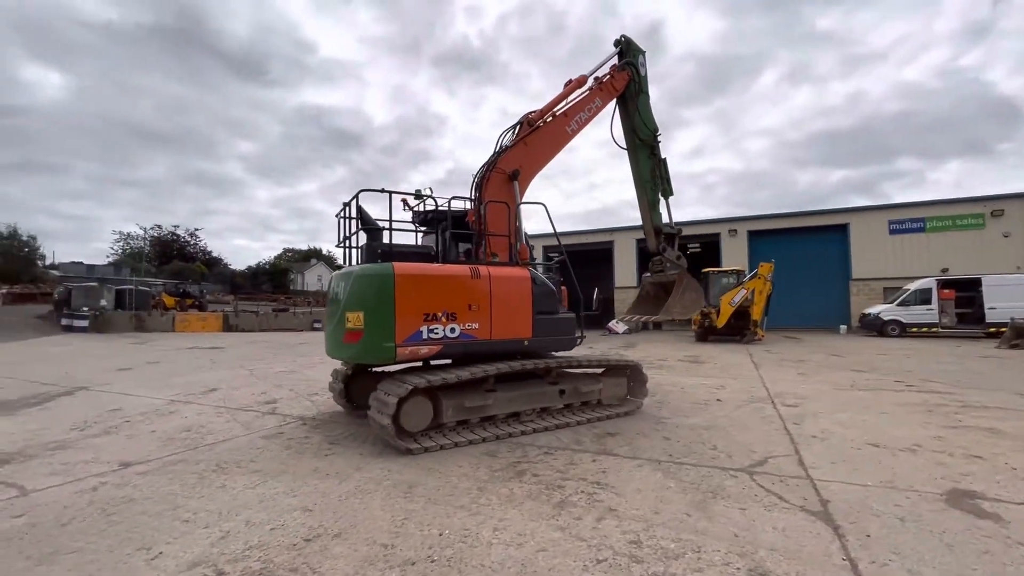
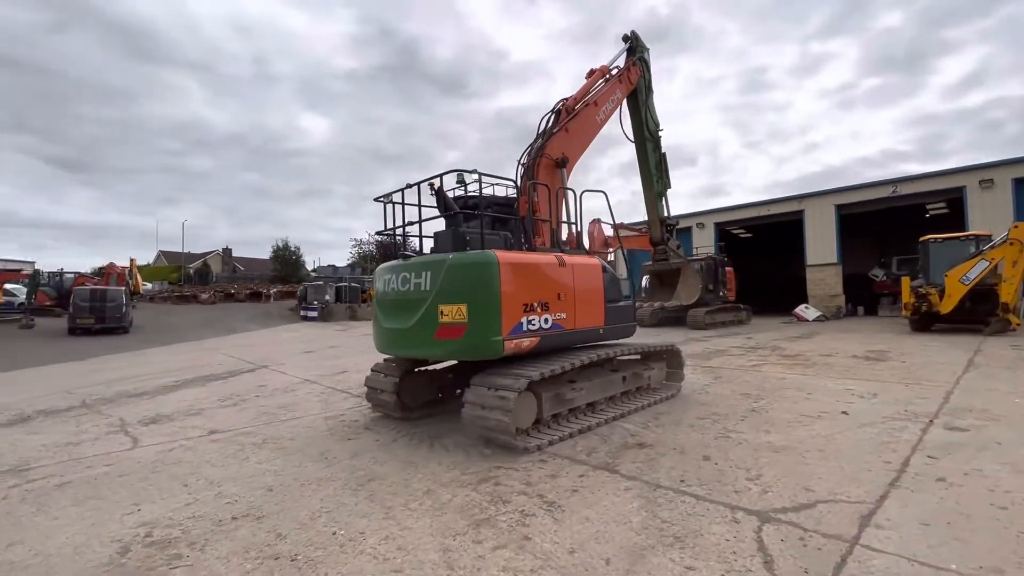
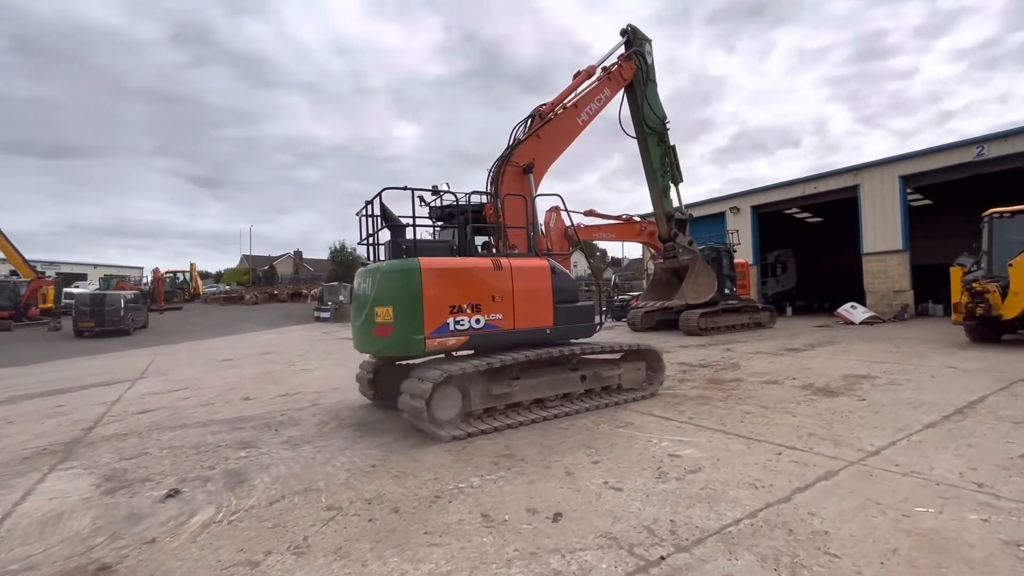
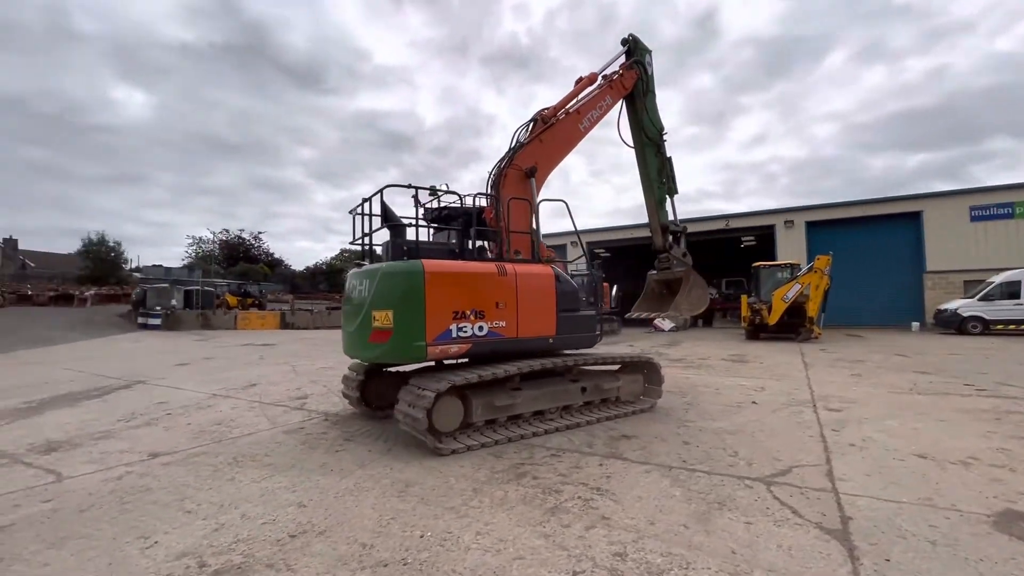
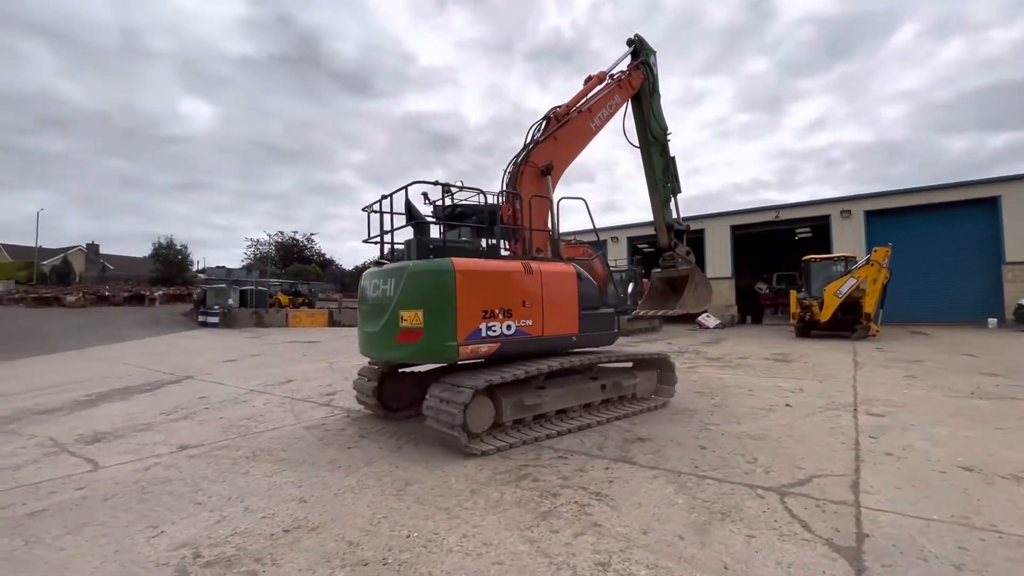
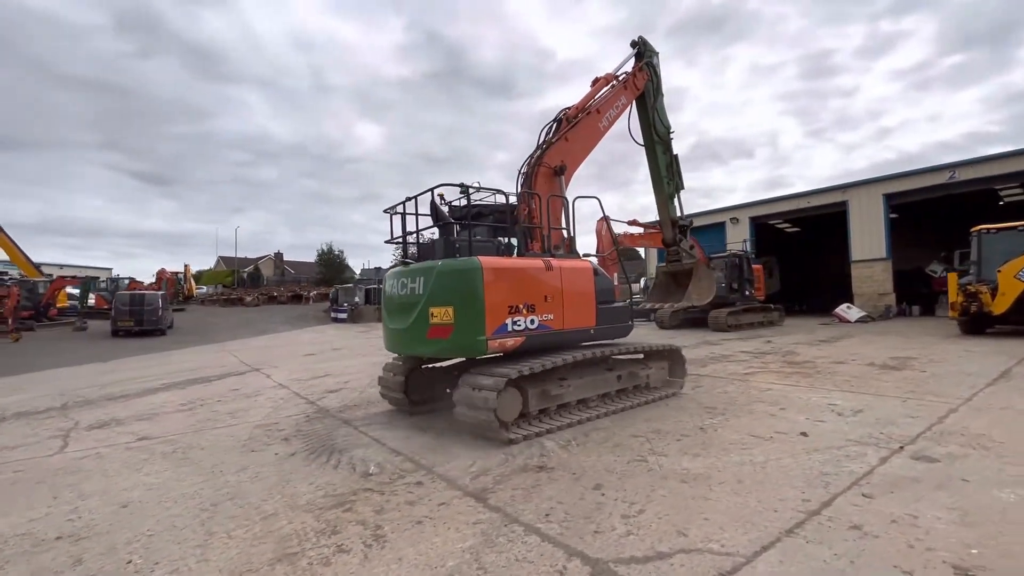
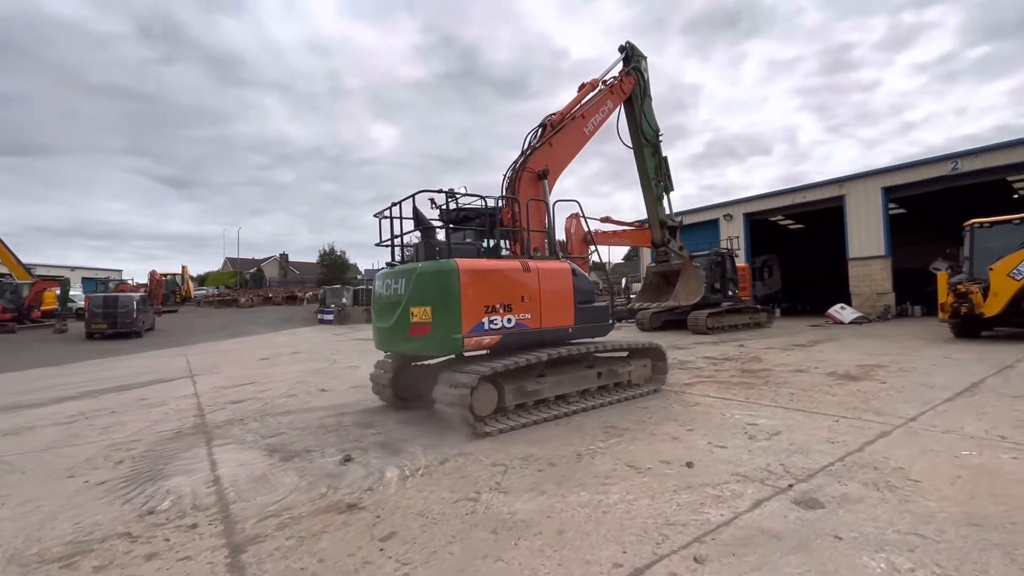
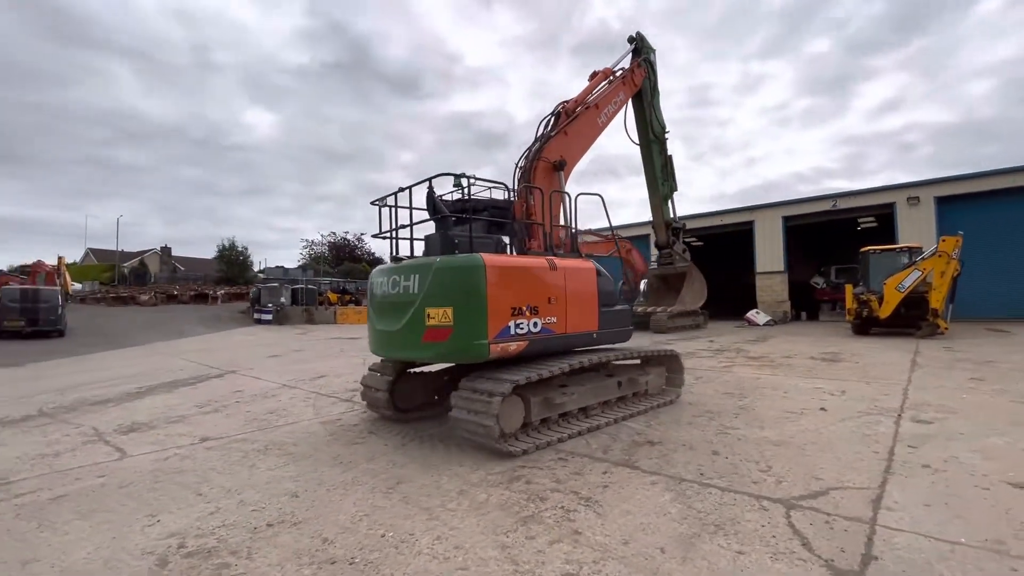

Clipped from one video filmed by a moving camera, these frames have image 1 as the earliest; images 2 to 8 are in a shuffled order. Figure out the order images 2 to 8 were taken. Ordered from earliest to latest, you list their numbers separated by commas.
4, 5, 8, 2, 6, 7, 3
